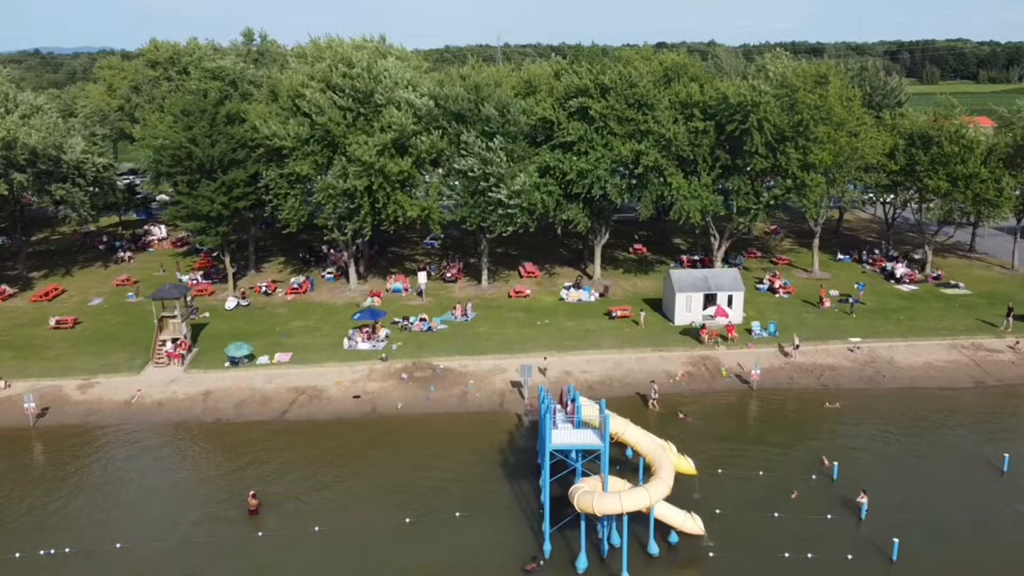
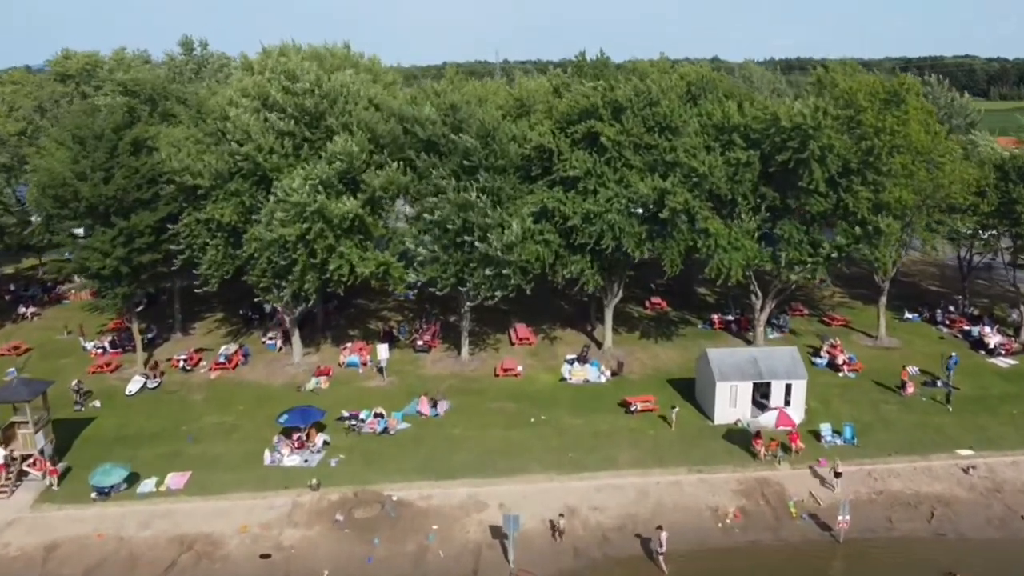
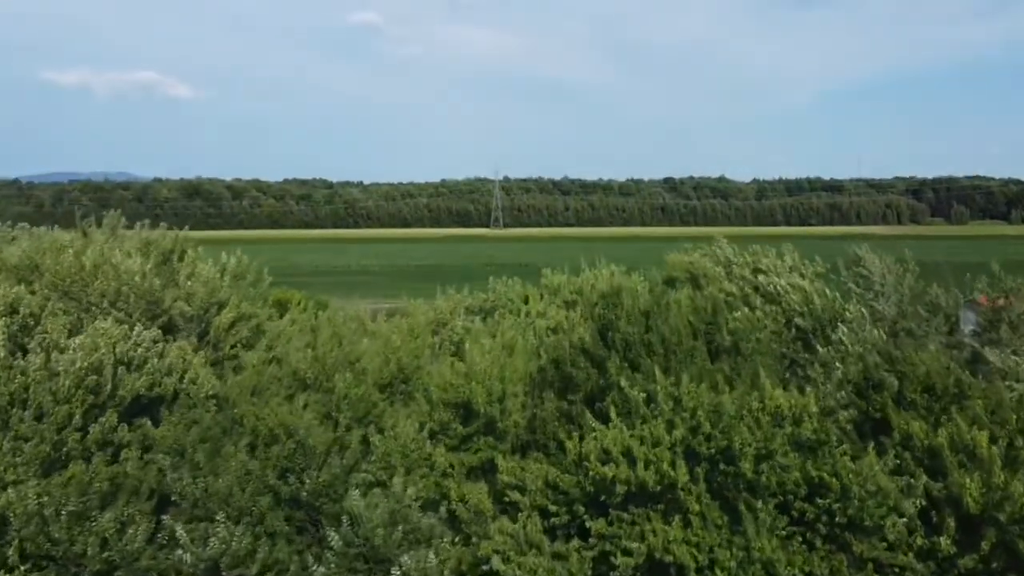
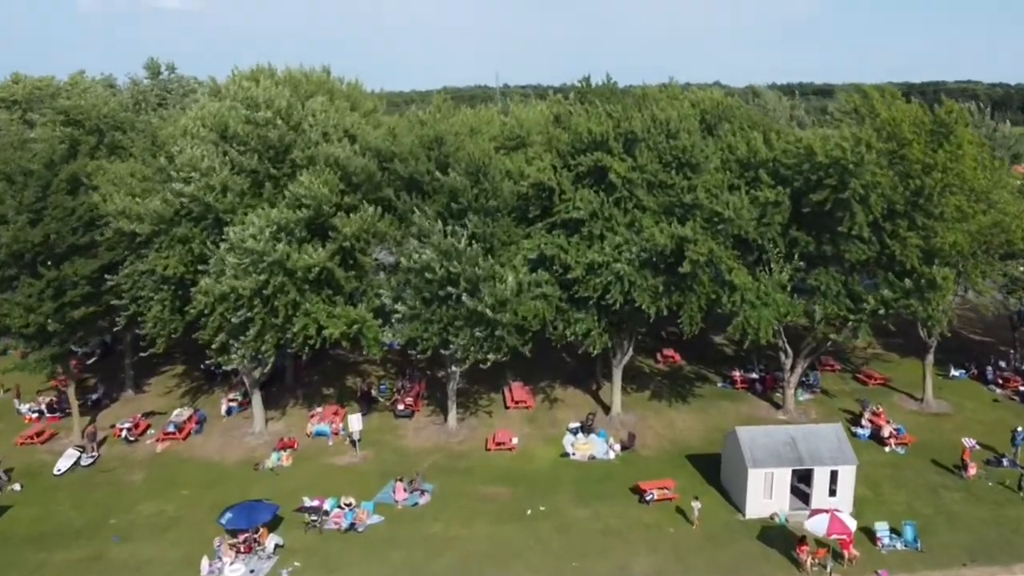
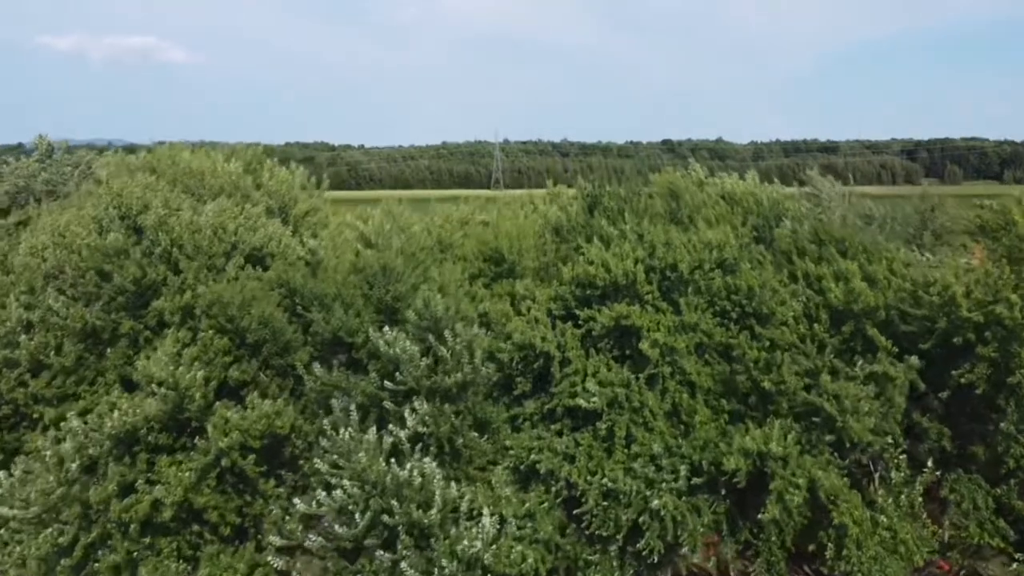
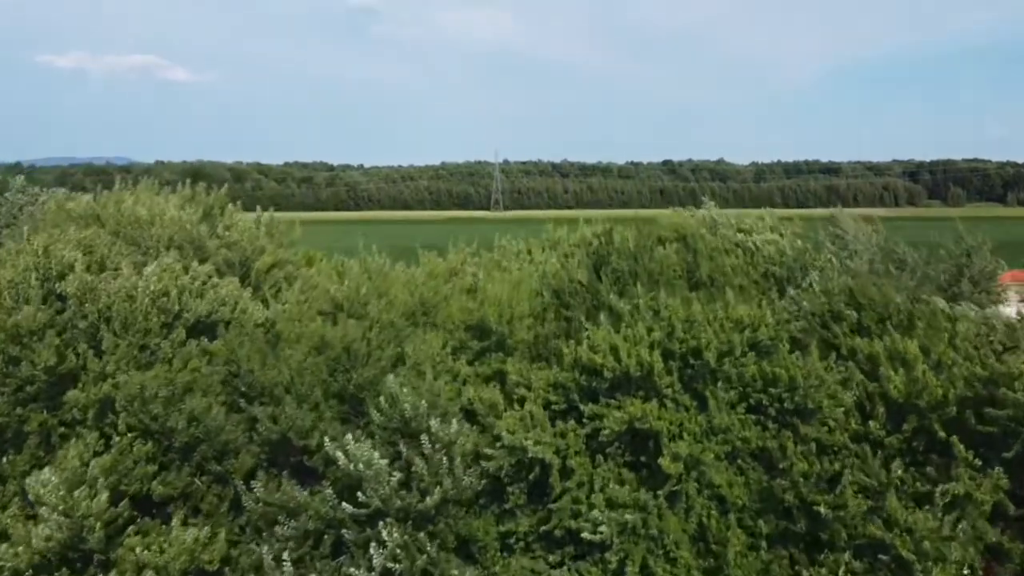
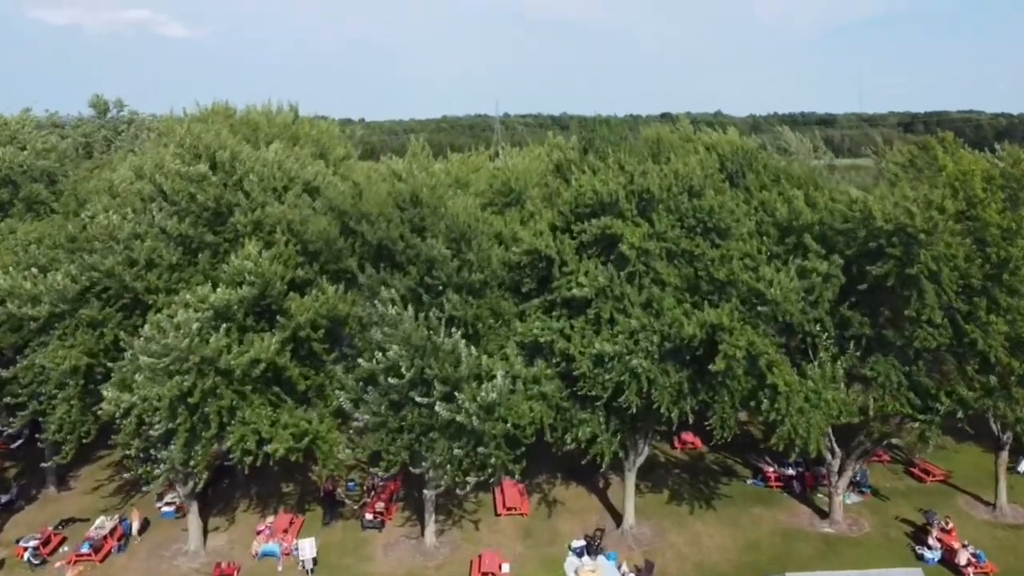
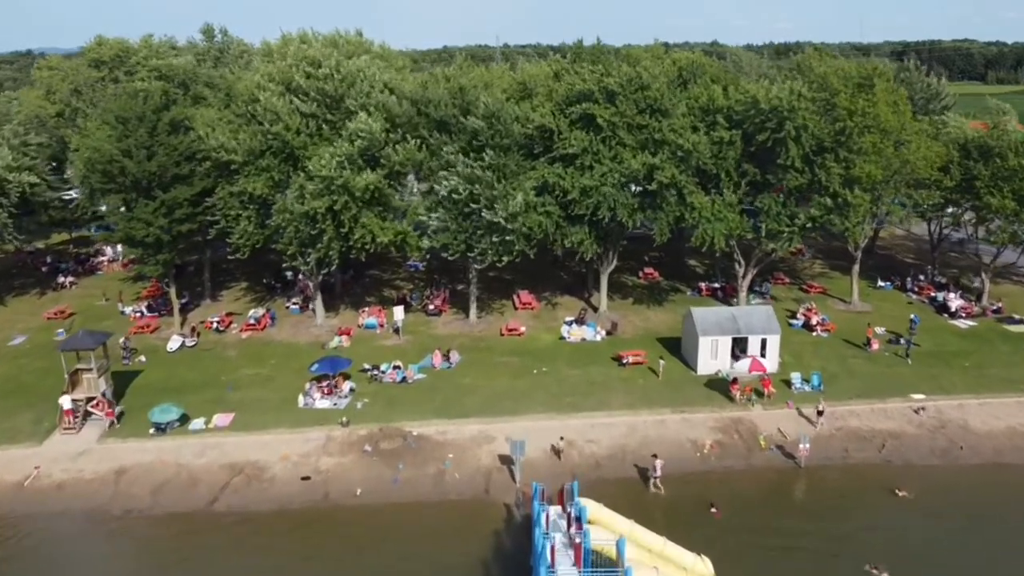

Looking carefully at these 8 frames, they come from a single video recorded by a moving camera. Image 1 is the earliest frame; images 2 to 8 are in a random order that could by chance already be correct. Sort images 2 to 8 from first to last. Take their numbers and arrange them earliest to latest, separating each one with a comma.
8, 2, 4, 7, 5, 6, 3
